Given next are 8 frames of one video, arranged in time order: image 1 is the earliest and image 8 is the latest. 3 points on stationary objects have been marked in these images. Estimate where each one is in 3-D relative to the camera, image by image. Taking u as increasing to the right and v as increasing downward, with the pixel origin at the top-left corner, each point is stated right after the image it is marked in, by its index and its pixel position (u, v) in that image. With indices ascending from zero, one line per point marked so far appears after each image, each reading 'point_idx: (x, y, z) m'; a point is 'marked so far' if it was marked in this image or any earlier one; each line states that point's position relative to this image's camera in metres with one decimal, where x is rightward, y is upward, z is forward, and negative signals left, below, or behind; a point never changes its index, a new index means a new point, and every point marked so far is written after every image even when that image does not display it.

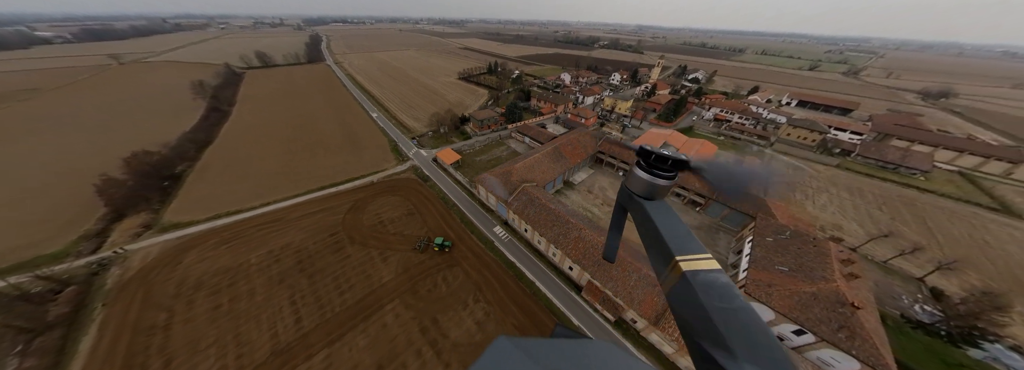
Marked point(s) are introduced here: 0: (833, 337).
0: (+20.9, -9.9, +13.1) m
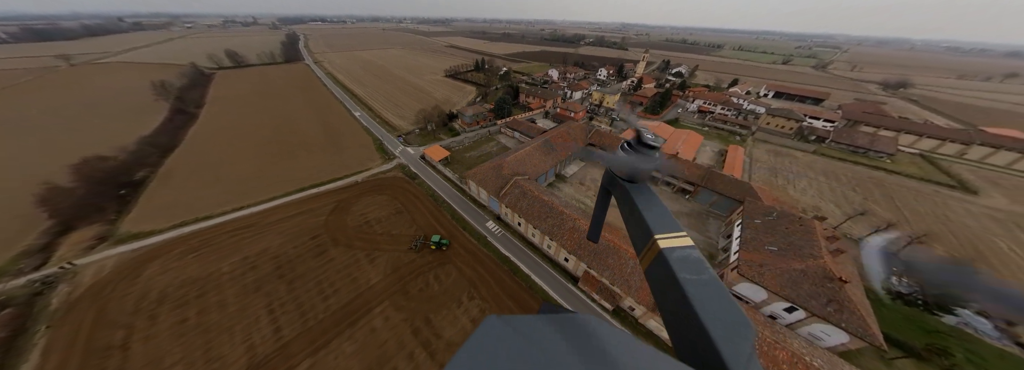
0: (+20.7, -8.4, +13.4) m
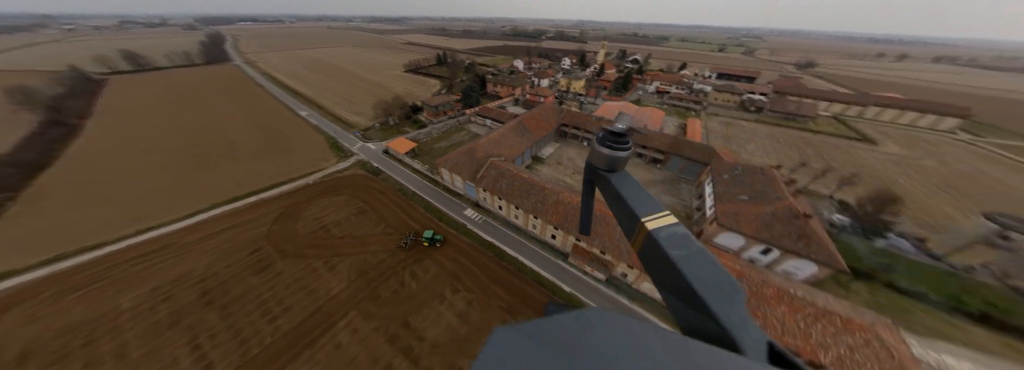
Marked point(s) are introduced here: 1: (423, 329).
0: (+19.9, -4.4, +14.2) m
1: (-5.6, -9.0, +12.8) m
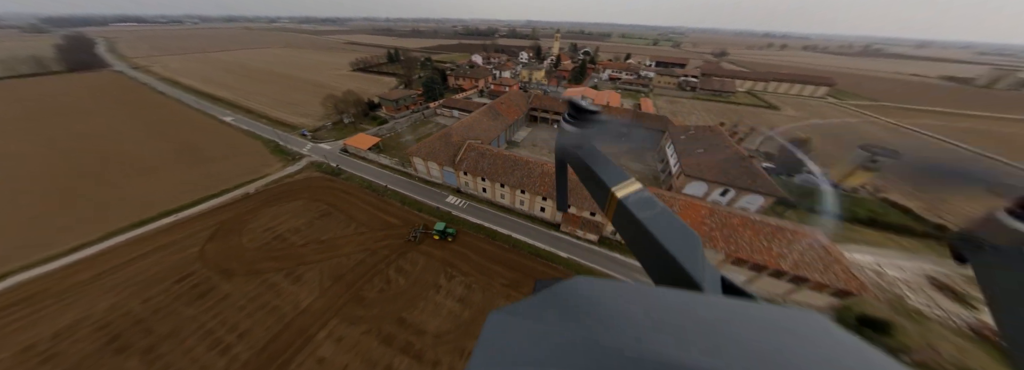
0: (+19.1, 0.0, +16.5) m
1: (-5.2, -7.7, +11.5) m
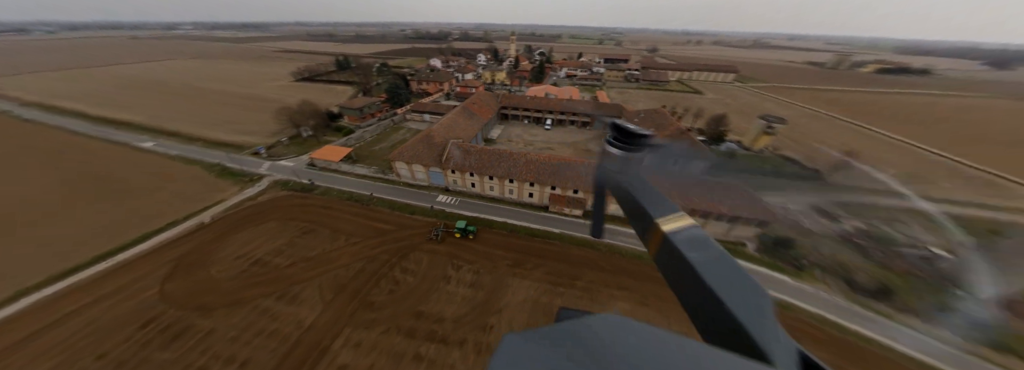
0: (+17.8, +3.2, +20.4) m
1: (-4.4, -7.4, +12.0) m
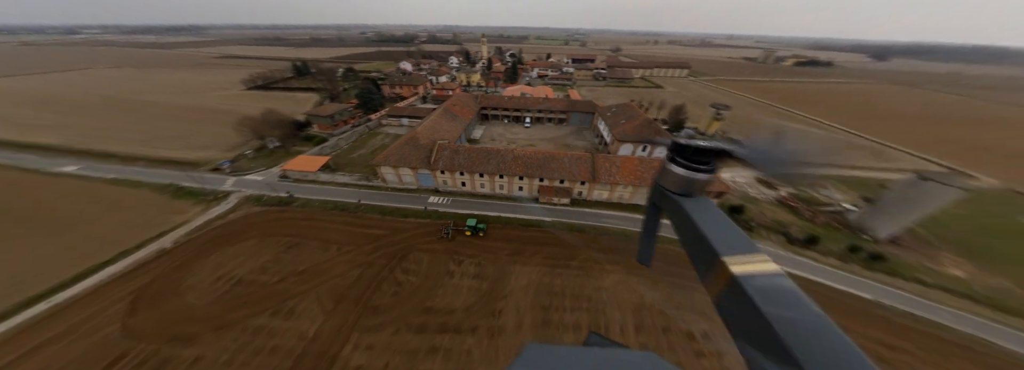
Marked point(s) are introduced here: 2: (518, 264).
0: (+16.2, +5.1, +22.8) m
1: (-4.0, -7.3, +12.4) m
2: (+0.4, -5.7, +14.5) m
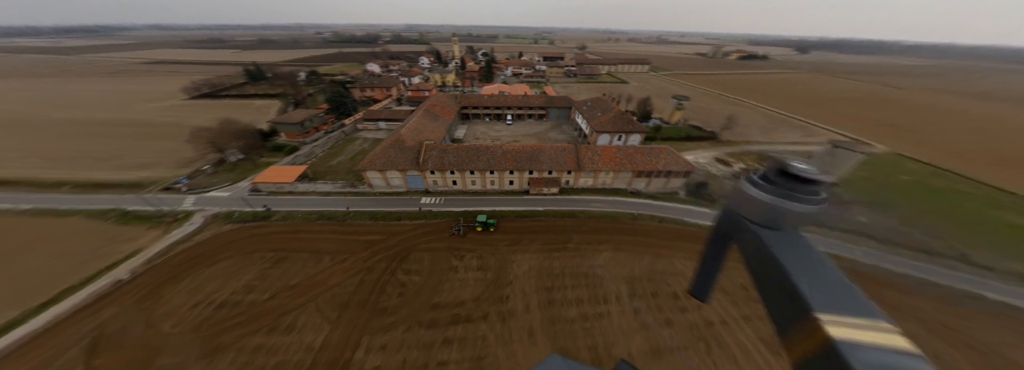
0: (+14.5, +6.9, +25.0) m
1: (-3.6, -7.0, +12.7) m
2: (+0.5, -5.1, +15.3) m
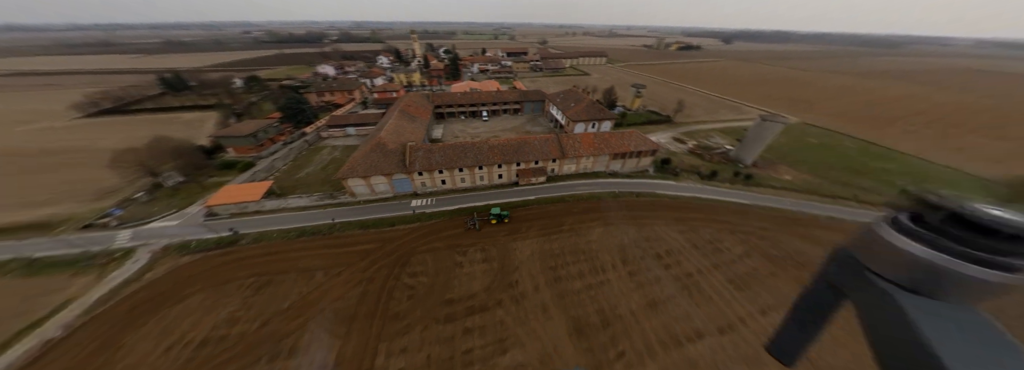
0: (+11.9, +9.2, +27.0) m
1: (-3.0, -6.8, +13.0) m
2: (+0.5, -4.4, +16.0) m
